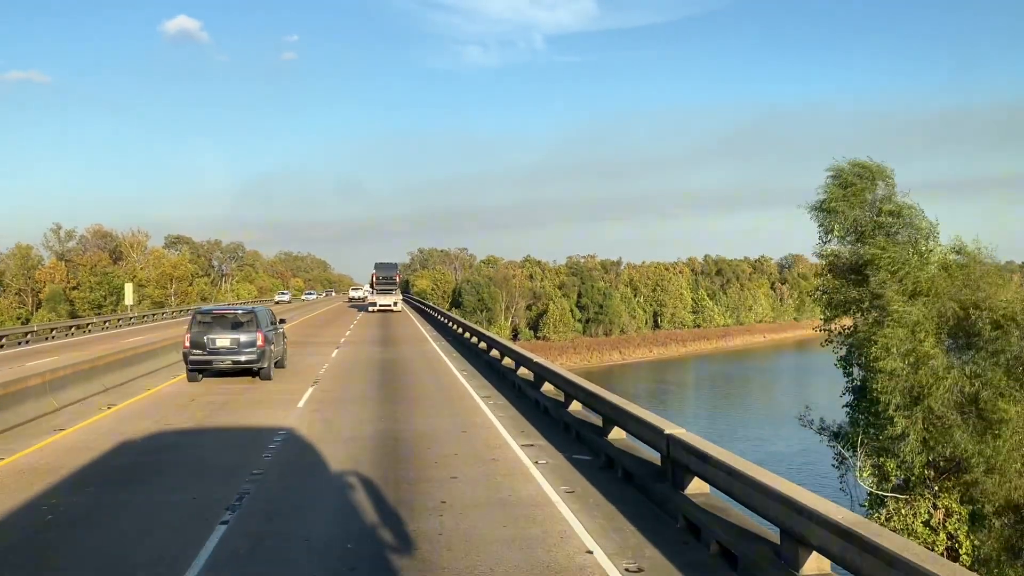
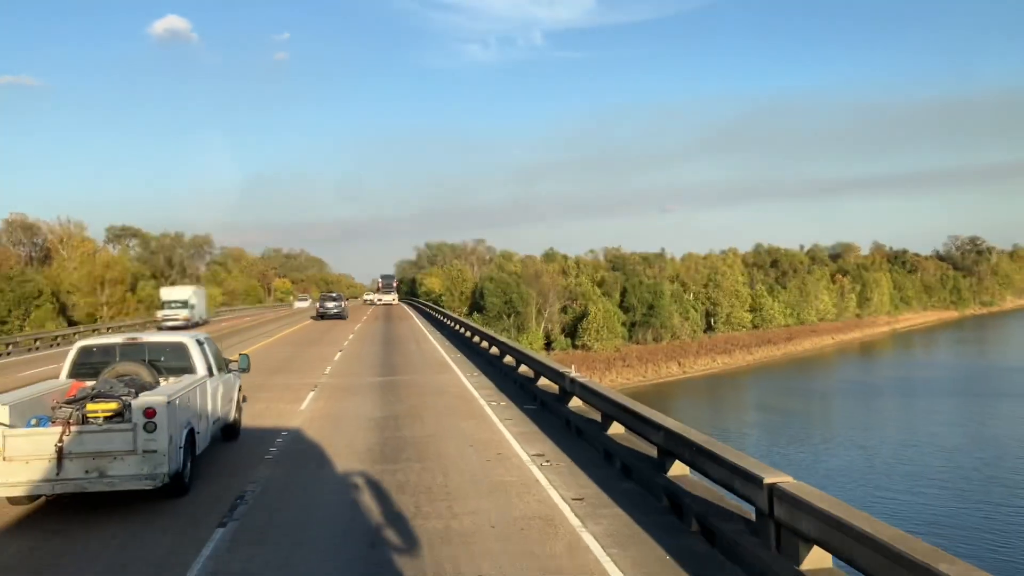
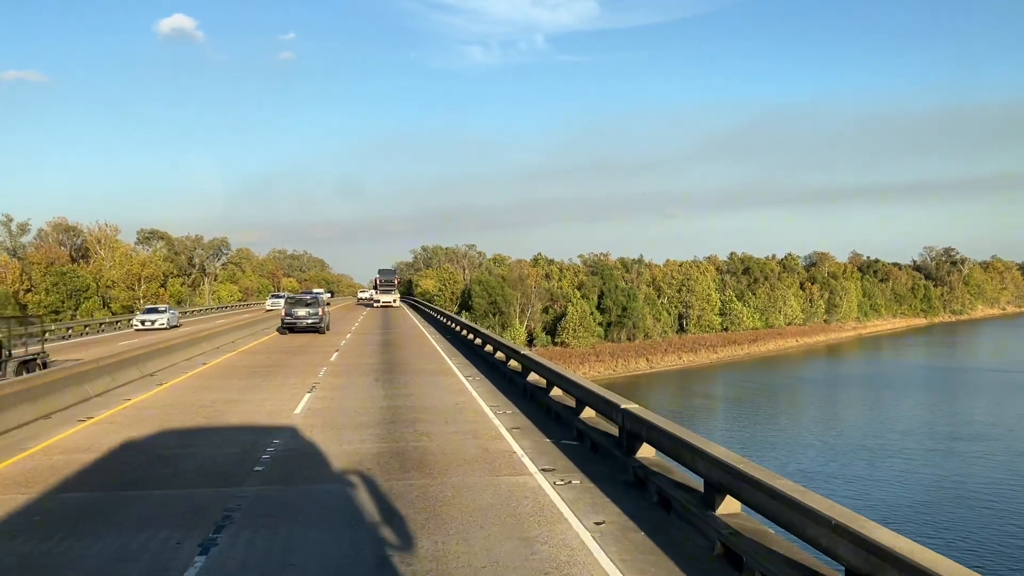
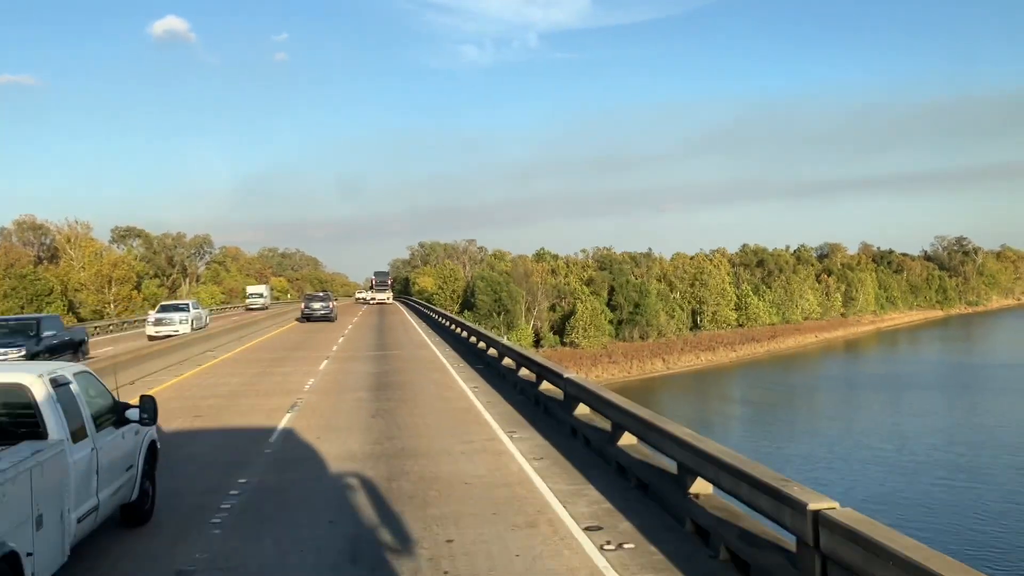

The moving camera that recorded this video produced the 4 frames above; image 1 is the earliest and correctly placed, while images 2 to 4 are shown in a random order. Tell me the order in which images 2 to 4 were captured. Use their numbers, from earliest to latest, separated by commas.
3, 4, 2
